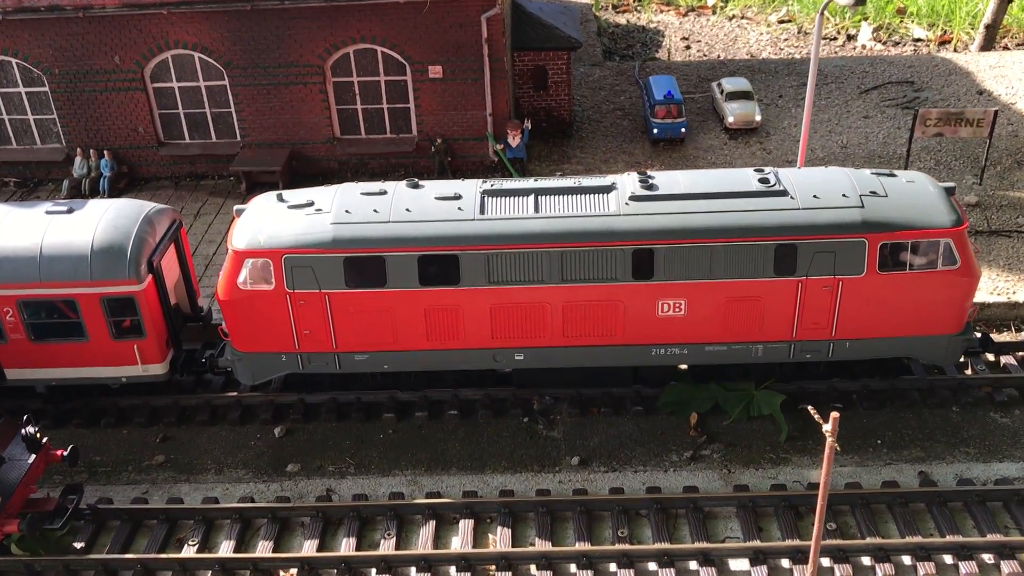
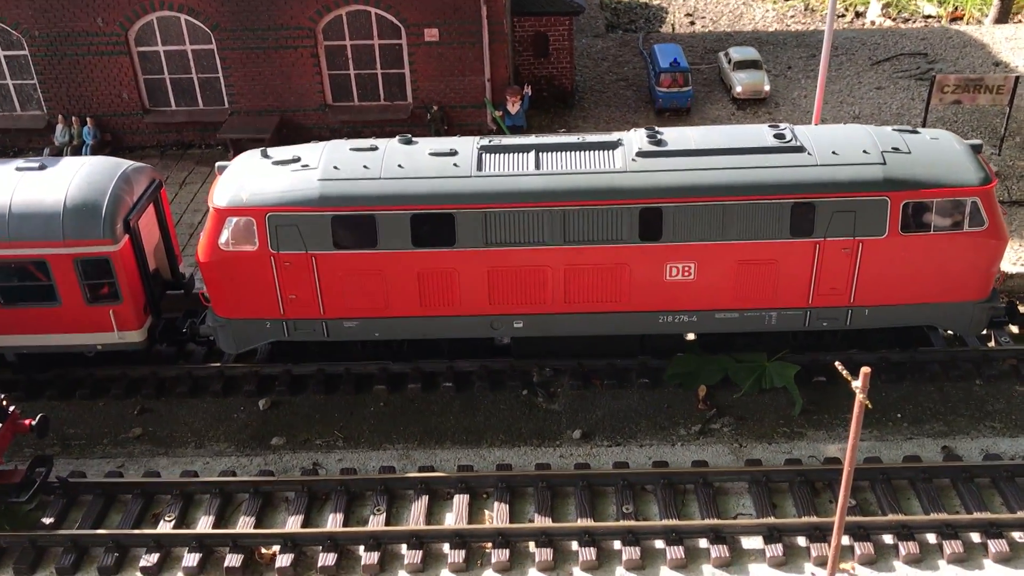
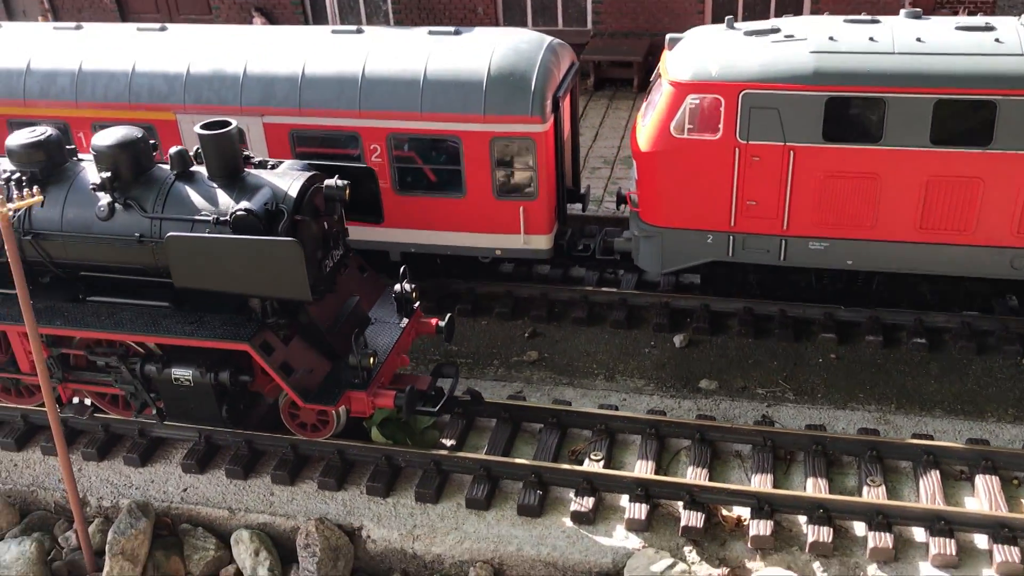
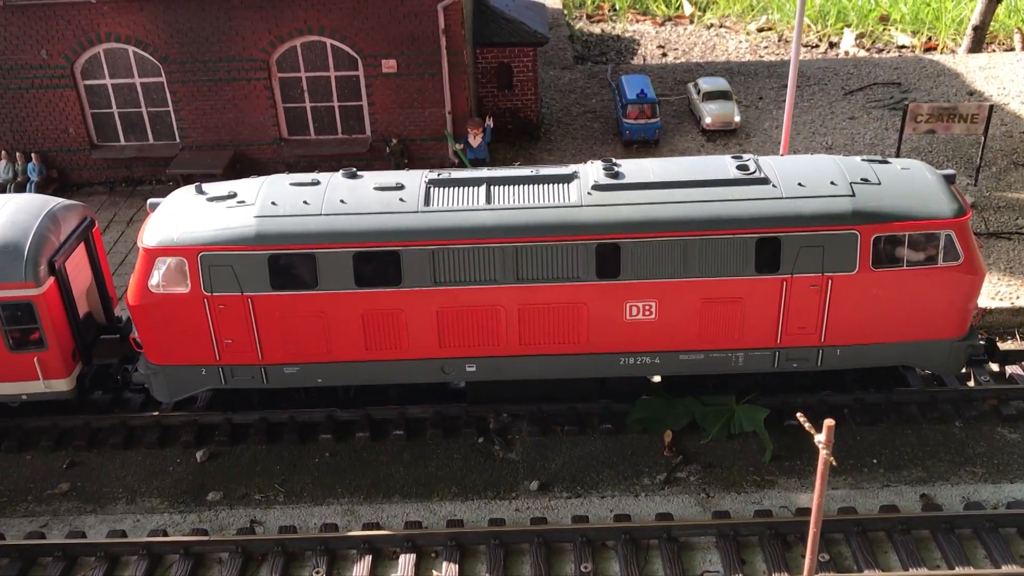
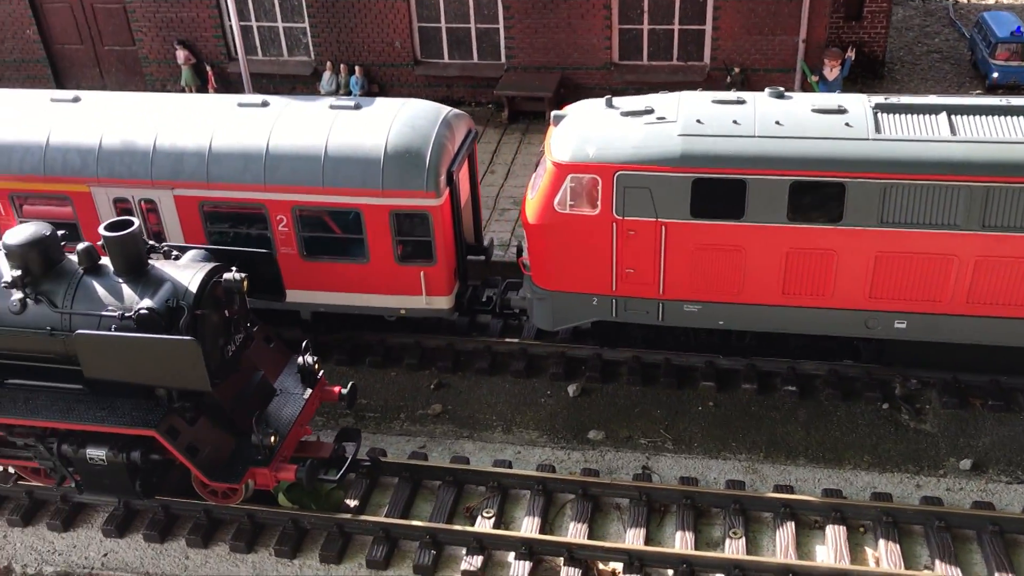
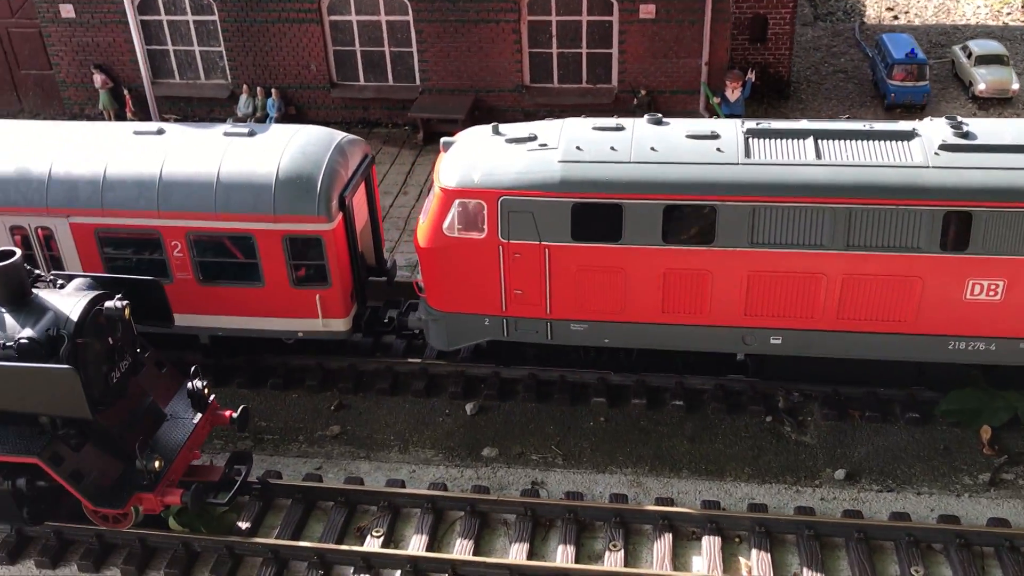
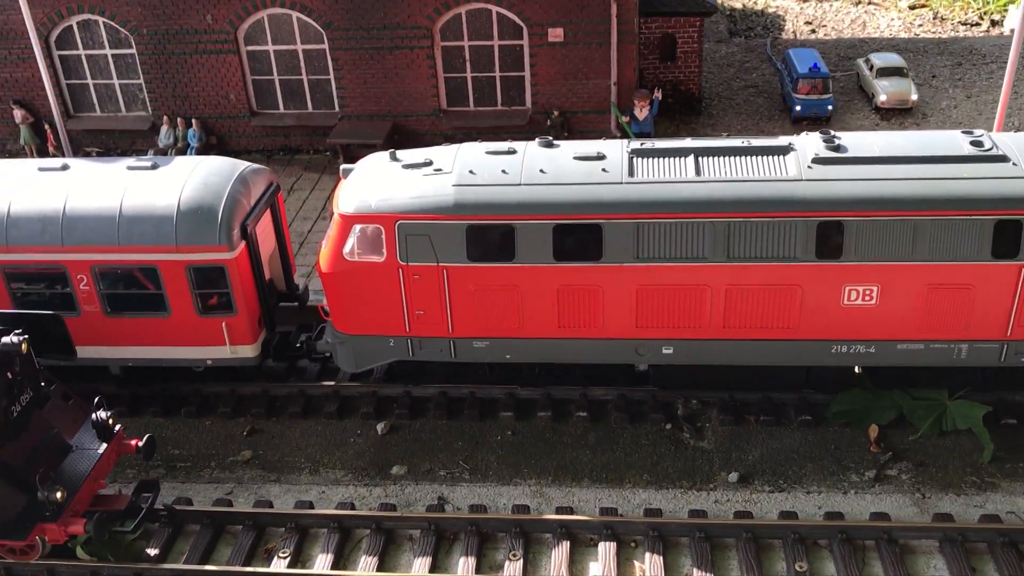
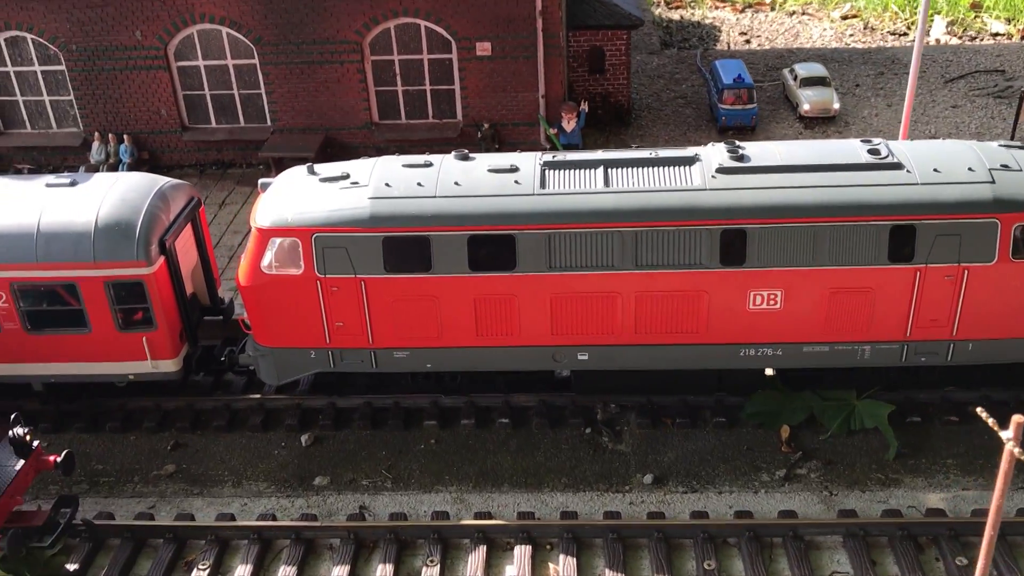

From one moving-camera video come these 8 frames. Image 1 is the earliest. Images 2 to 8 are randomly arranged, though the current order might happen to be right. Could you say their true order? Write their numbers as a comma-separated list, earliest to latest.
2, 4, 8, 7, 6, 5, 3
